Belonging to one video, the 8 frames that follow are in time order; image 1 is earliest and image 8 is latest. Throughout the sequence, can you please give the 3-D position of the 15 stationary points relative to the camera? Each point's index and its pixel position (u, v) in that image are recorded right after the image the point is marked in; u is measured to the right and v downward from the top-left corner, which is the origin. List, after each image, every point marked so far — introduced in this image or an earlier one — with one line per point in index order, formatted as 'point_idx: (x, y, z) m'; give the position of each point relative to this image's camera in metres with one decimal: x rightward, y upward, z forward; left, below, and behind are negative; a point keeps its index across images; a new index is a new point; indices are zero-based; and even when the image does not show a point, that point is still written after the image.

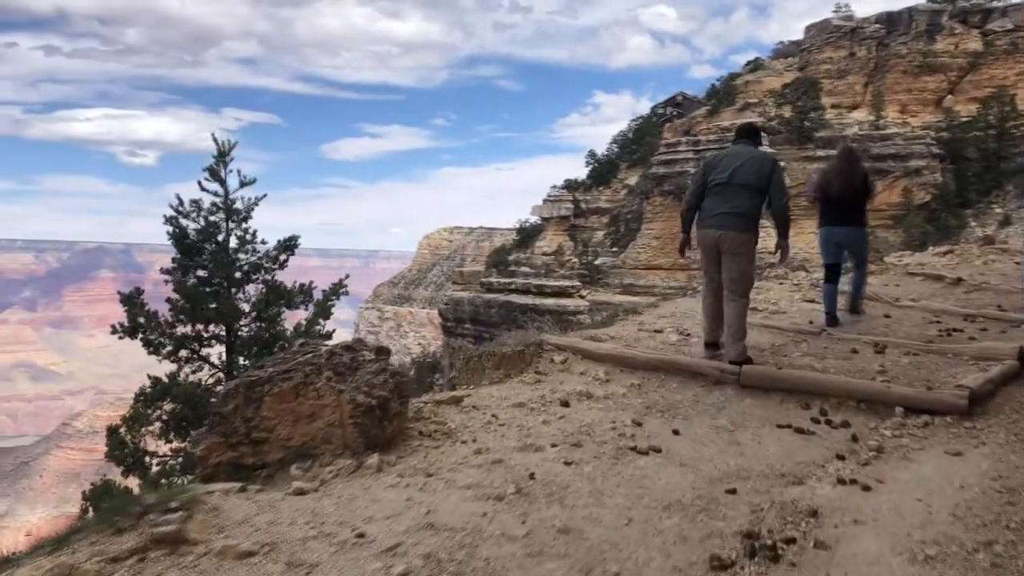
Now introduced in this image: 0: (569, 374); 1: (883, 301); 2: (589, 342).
0: (+0.3, -0.5, +5.6) m
1: (+3.3, -0.1, +8.0) m
2: (+0.5, -0.4, +6.1) m
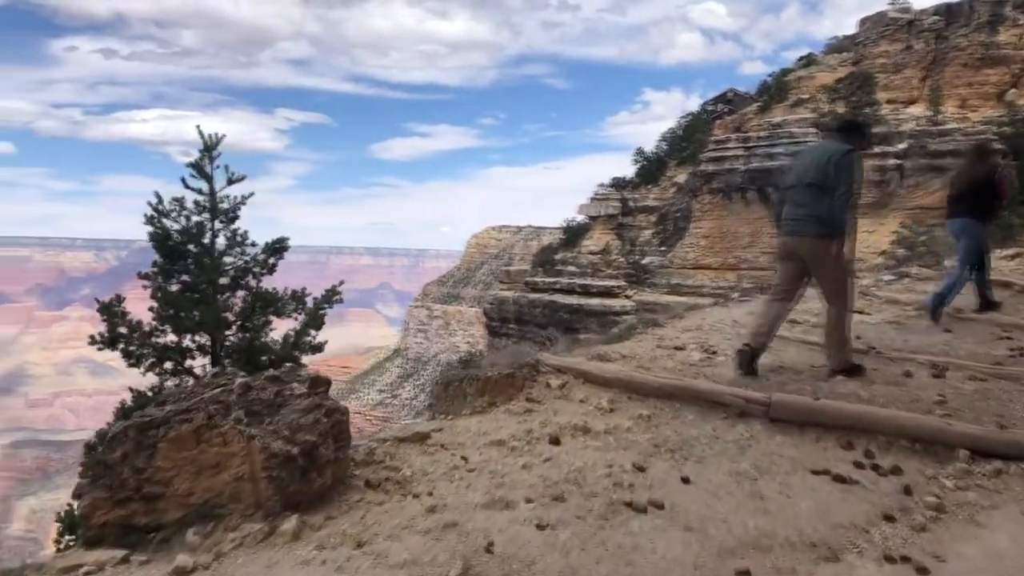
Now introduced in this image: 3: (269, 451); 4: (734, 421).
0: (+0.3, -0.6, +4.8) m
1: (+3.3, -0.2, +7.0) m
2: (+0.5, -0.4, +5.3) m
3: (-0.8, -0.5, +3.1) m
4: (+1.1, -0.7, +4.6) m
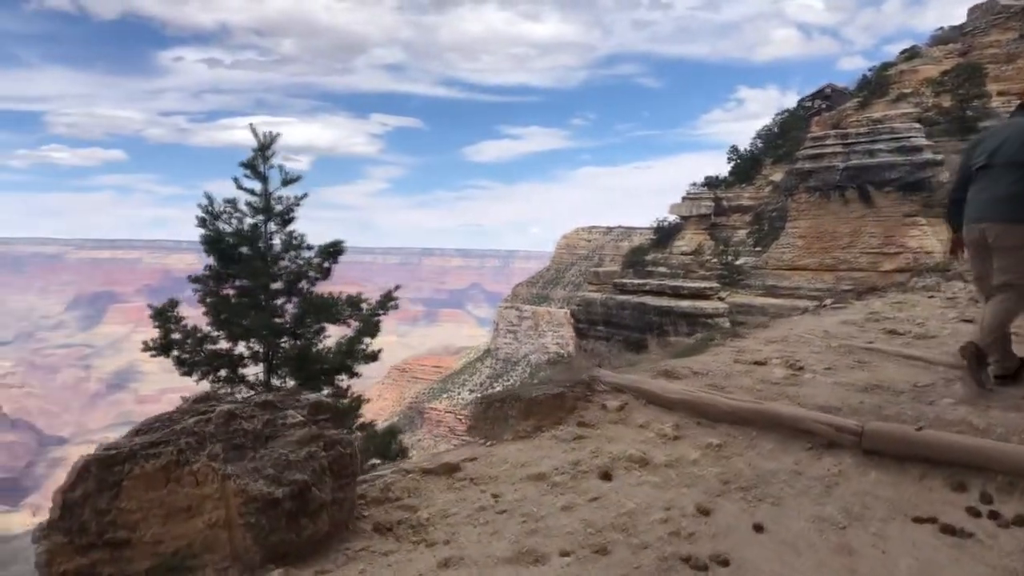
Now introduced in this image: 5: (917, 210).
0: (+0.5, -0.6, +4.2) m
1: (+3.8, -0.2, +6.1) m
2: (+0.7, -0.5, +4.7) m
3: (-0.8, -0.6, +2.6) m
4: (+1.3, -0.7, +3.9) m
5: (+8.8, +1.7, +19.8) m
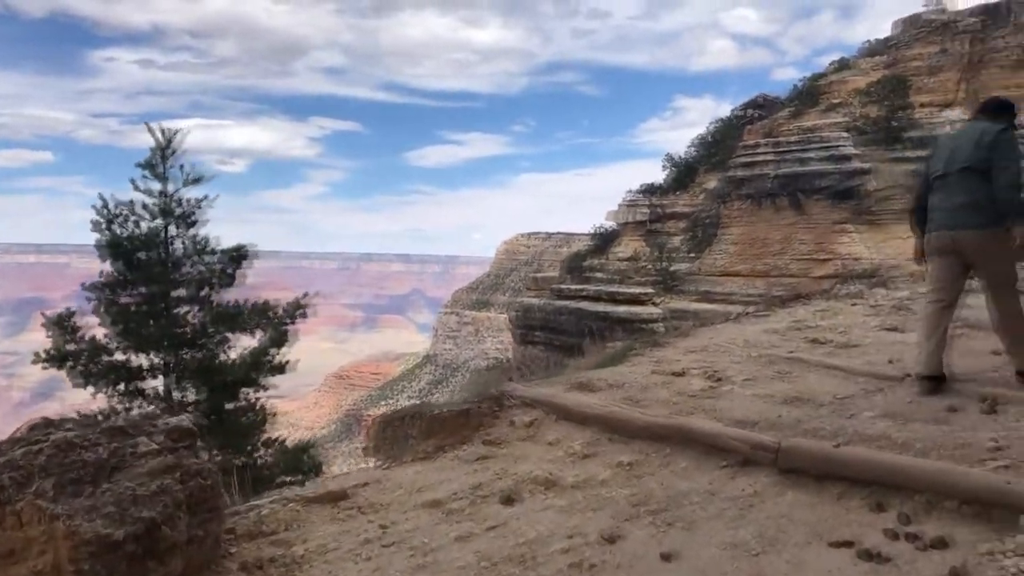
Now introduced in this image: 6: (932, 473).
0: (+0.1, -0.7, +3.9) m
1: (+3.2, -0.3, +6.1) m
2: (+0.3, -0.5, +4.5) m
3: (-1.1, -0.6, +2.3) m
4: (+0.9, -0.7, +3.7) m
5: (+7.3, +1.5, +20.1) m
6: (+1.5, -0.7, +3.4) m
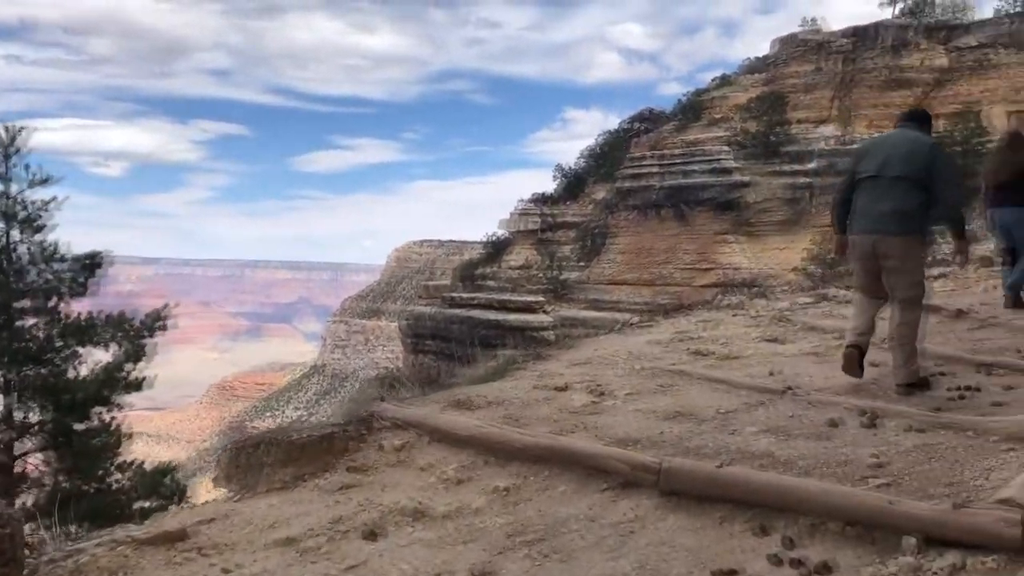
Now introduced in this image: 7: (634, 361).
0: (-0.4, -0.7, +3.6) m
1: (+2.4, -0.4, +6.1) m
2: (-0.3, -0.6, +4.2) m
3: (-1.4, -0.6, +1.9) m
4: (+0.4, -0.8, +3.5) m
5: (+4.8, +1.3, +20.6) m
6: (+1.1, -0.7, +3.2) m
7: (+0.7, -0.5, +5.6) m
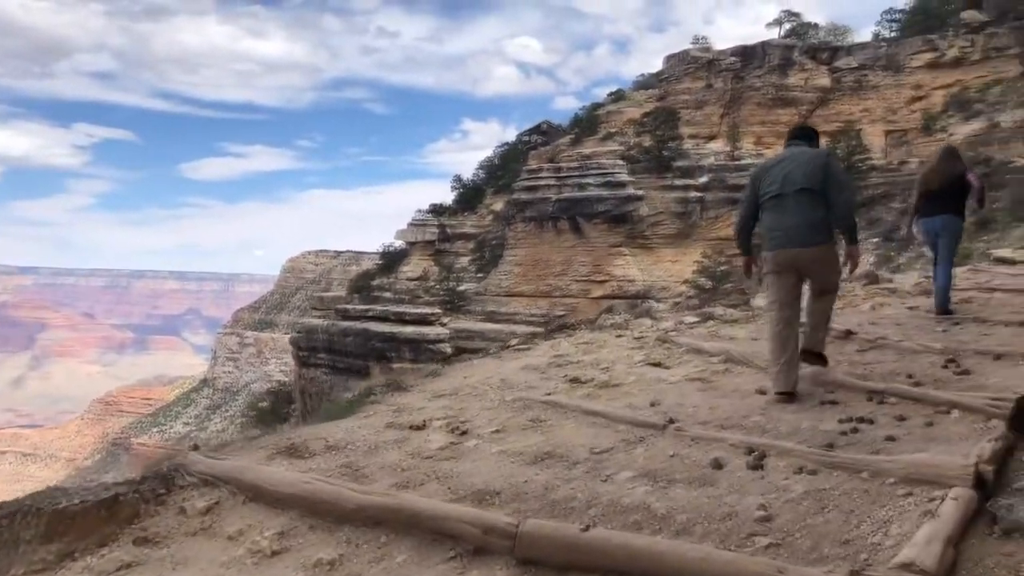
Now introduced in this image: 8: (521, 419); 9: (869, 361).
0: (-1.0, -0.8, +3.0) m
1: (+1.6, -0.5, +5.8) m
2: (-0.9, -0.7, +3.5) m
3: (-1.8, -0.7, +1.1) m
4: (-0.2, -0.9, +2.9) m
5: (+2.4, +1.0, +20.4) m
6: (+0.5, -0.8, +2.7) m
7: (0.0, -0.6, +5.1) m
8: (0.0, -0.7, +4.6) m
9: (+2.3, -0.5, +5.9) m
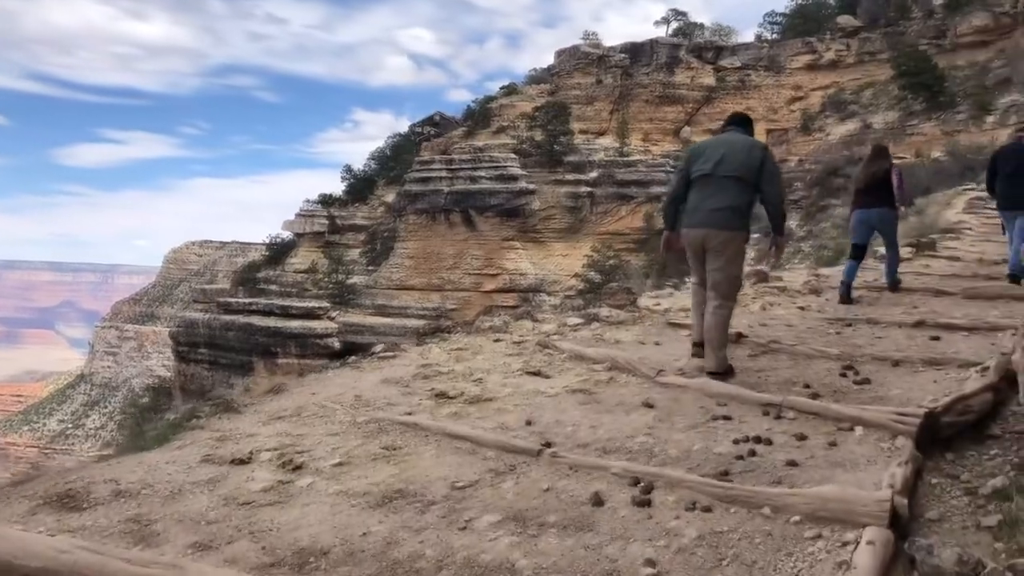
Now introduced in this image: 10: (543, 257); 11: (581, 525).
0: (-1.4, -0.9, +2.2) m
1: (+0.8, -0.5, +5.2) m
2: (-1.4, -0.7, +2.7) m
3: (-2.0, -0.8, +0.2) m
4: (-0.6, -0.9, +2.2) m
5: (-0.1, +1.1, +19.9) m
6: (+0.1, -0.9, +2.1) m
7: (-0.7, -0.6, +4.4) m
8: (-0.6, -0.7, +3.9) m
9: (+1.5, -0.5, +5.4) m
10: (+0.6, +0.6, +19.8) m
11: (+0.2, -0.8, +3.1) m
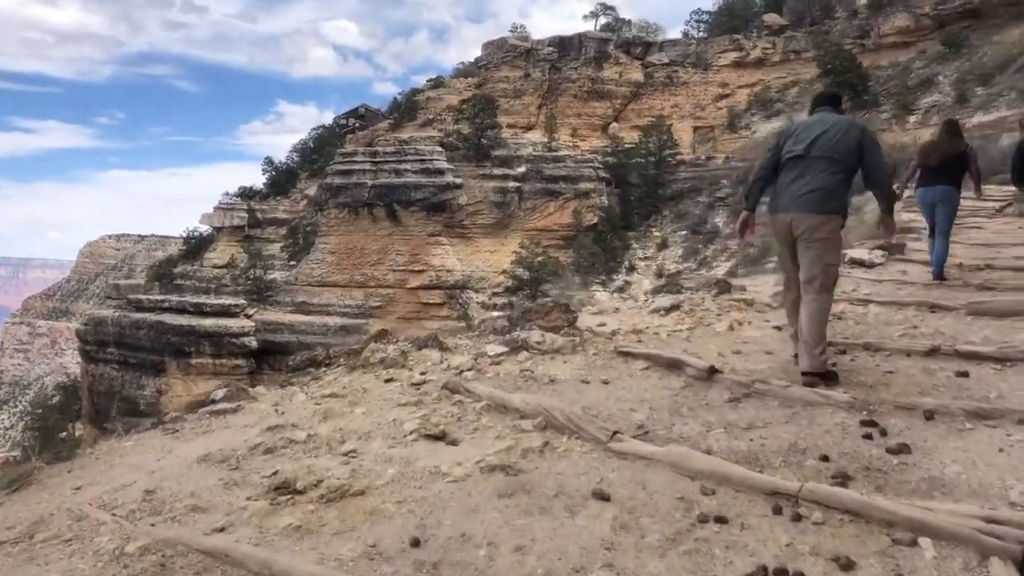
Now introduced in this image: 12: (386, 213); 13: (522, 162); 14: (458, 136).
0: (-1.6, -1.0, +0.4) m
1: (+0.3, -0.6, +3.7) m
2: (-1.7, -0.8, +1.0) m
3: (-2.0, -0.9, -1.5) m
4: (-0.8, -1.0, +0.6) m
5: (-1.7, +1.1, +18.2) m
6: (-0.1, -1.0, +0.5) m
7: (-1.1, -0.7, +2.7) m
8: (-0.9, -0.8, +2.2) m
9: (+1.0, -0.6, +3.9) m
10: (-1.0, +0.6, +18.2) m
11: (0.0, -0.9, +1.5) m
12: (-2.9, +1.5, +18.4) m
13: (+0.2, +2.8, +19.3) m
14: (-1.3, +3.4, +19.9) m
